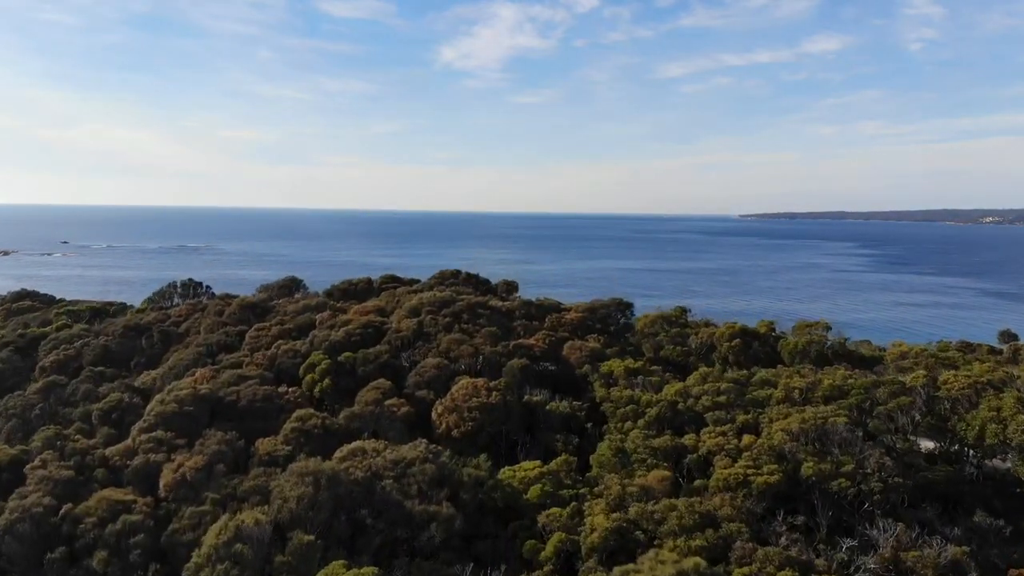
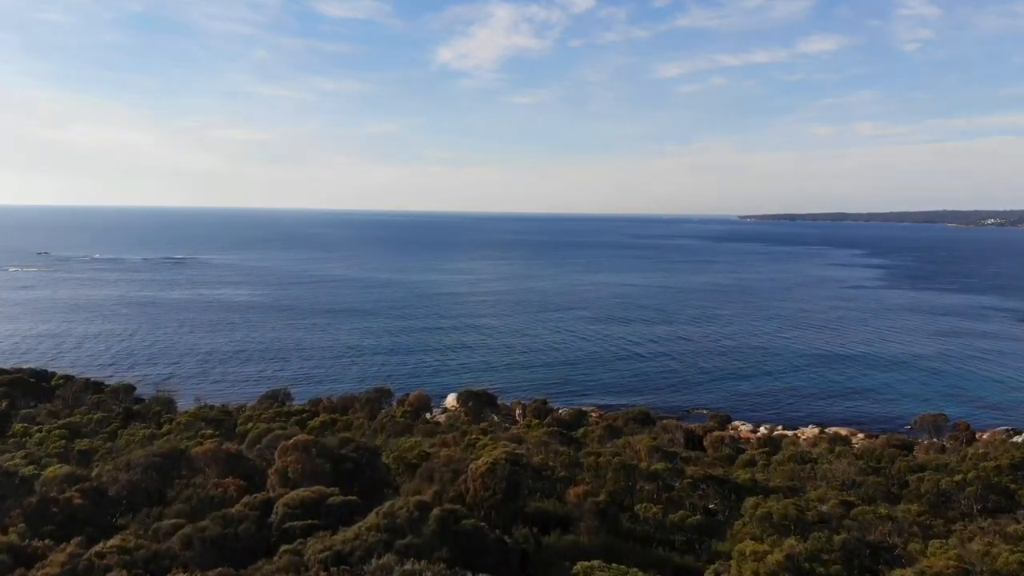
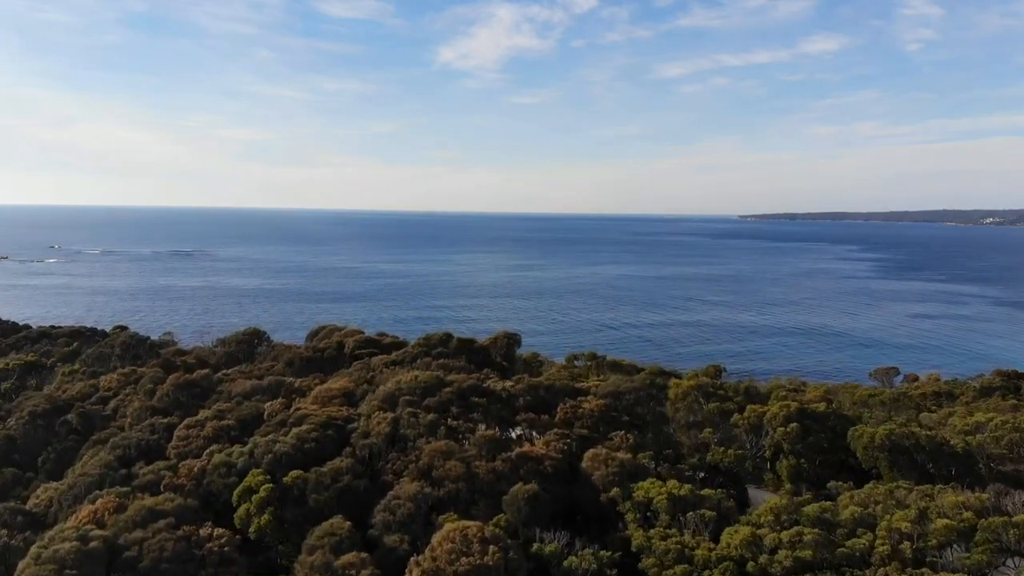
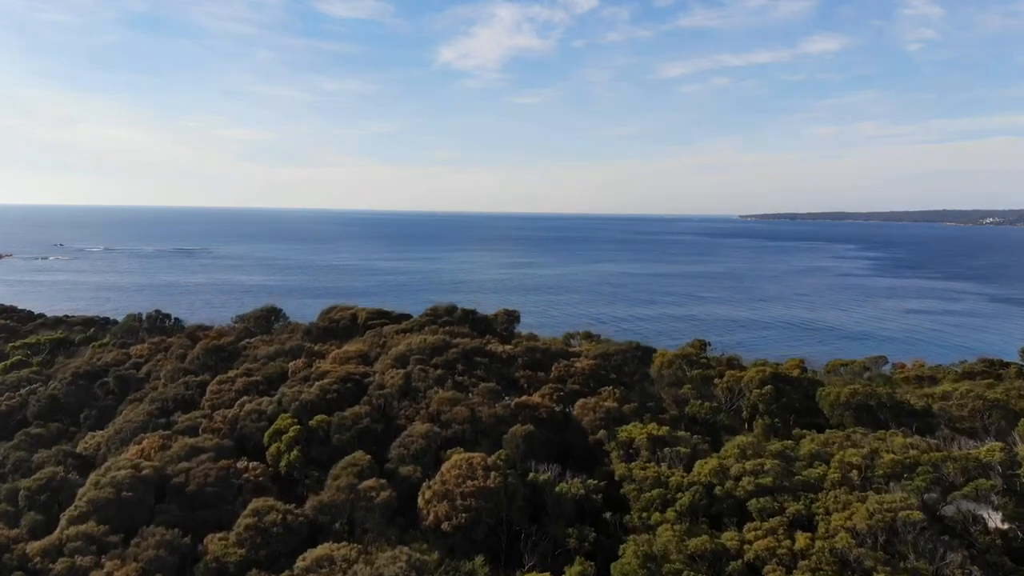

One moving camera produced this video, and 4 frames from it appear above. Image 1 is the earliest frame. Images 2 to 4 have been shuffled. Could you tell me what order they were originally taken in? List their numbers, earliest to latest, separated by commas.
4, 3, 2
